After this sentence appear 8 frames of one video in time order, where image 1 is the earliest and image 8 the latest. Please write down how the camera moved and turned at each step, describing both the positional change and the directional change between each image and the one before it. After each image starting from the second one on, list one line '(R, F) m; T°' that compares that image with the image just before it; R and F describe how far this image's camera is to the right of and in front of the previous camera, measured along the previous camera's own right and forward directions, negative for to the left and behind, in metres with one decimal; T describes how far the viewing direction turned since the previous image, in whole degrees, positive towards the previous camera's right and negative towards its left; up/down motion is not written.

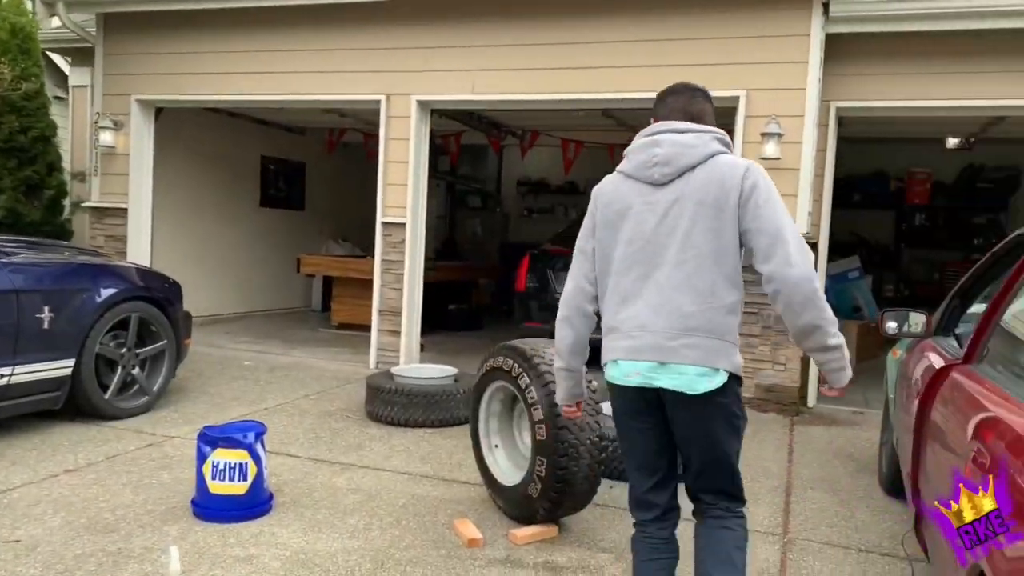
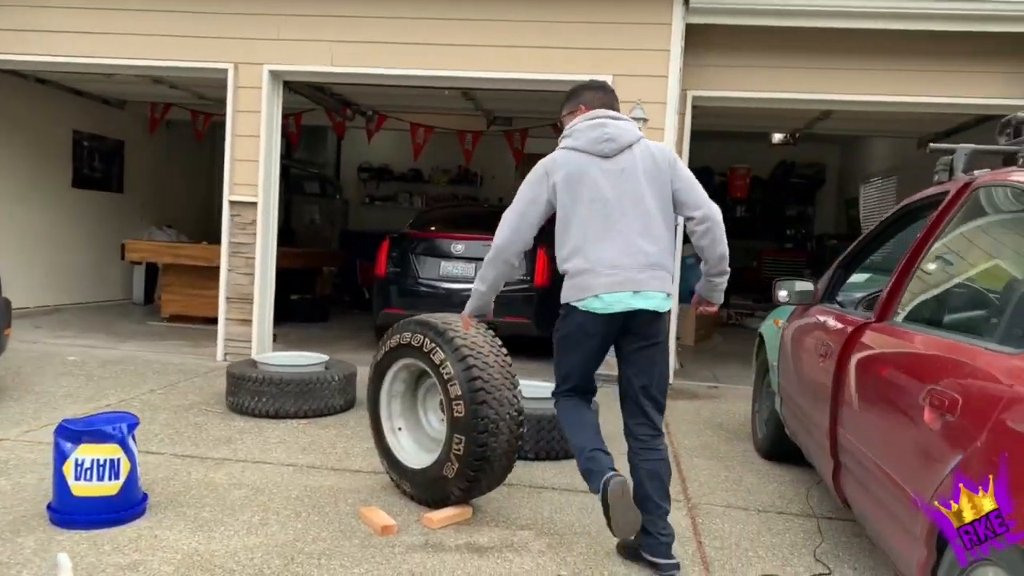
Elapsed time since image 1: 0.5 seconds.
(-0.4, +0.2) m; +13°
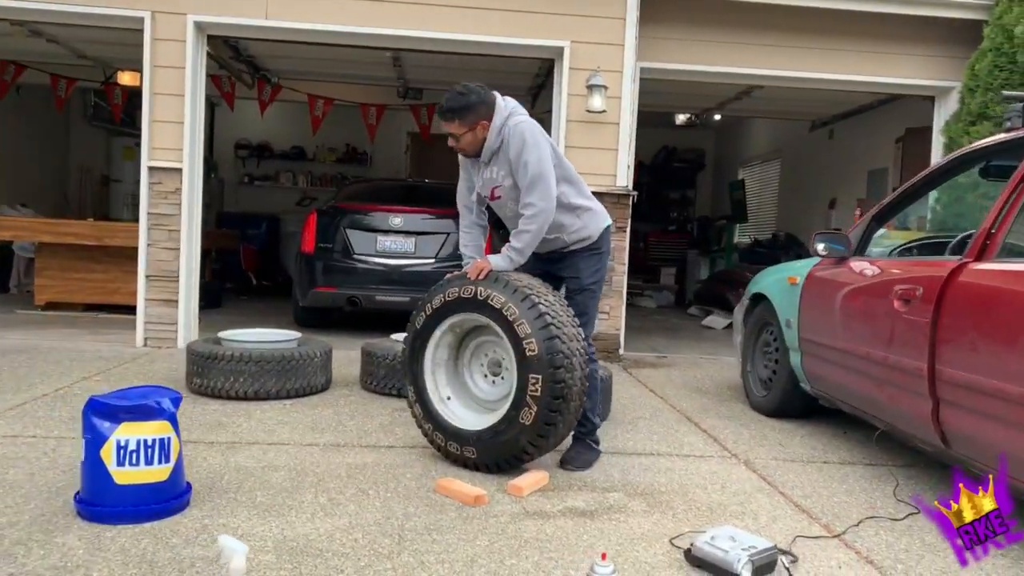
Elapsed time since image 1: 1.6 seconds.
(-0.9, +0.3) m; +12°
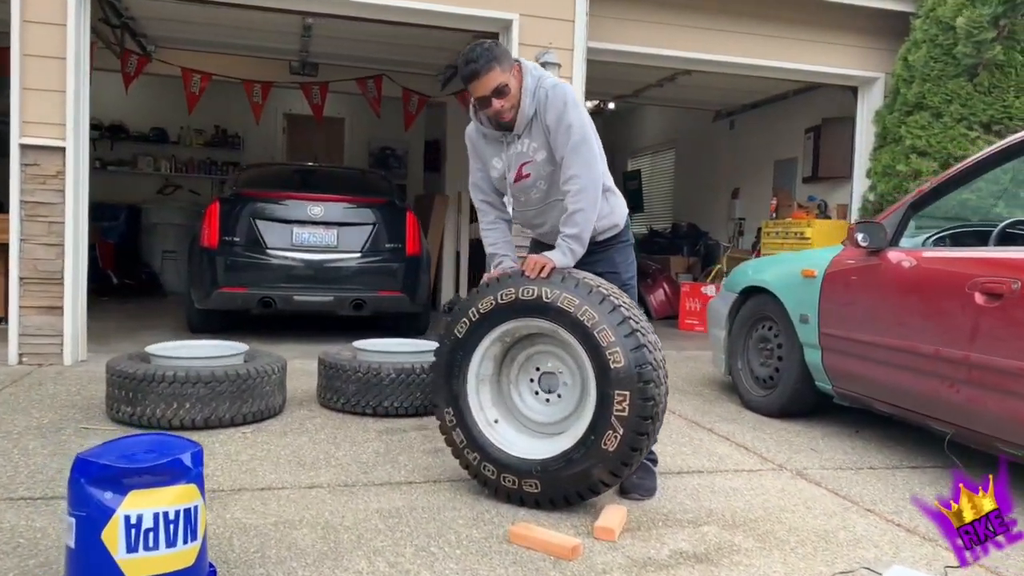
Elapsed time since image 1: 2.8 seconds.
(-0.7, +0.6) m; +11°
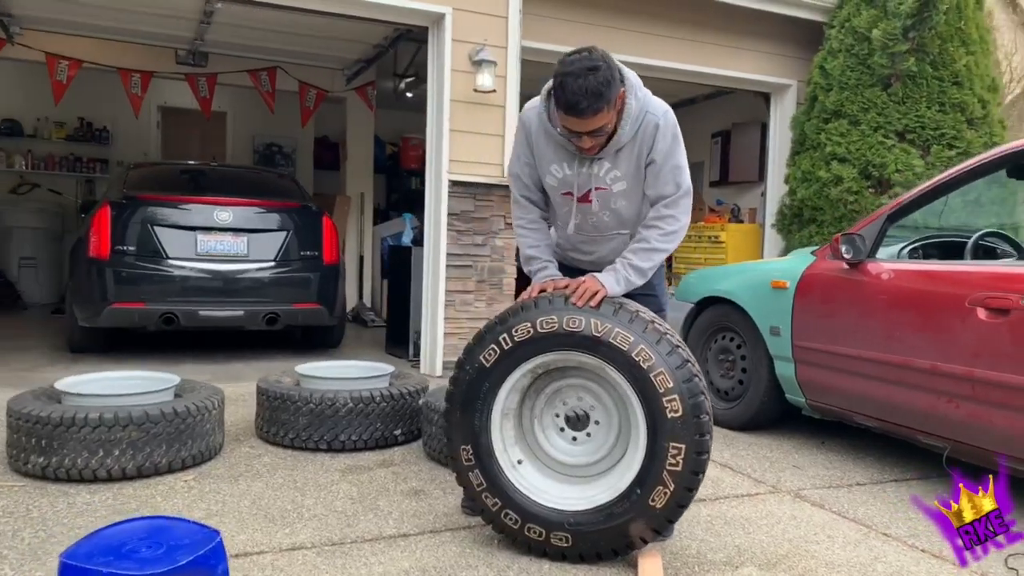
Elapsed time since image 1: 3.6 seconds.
(-0.4, +0.3) m; +9°
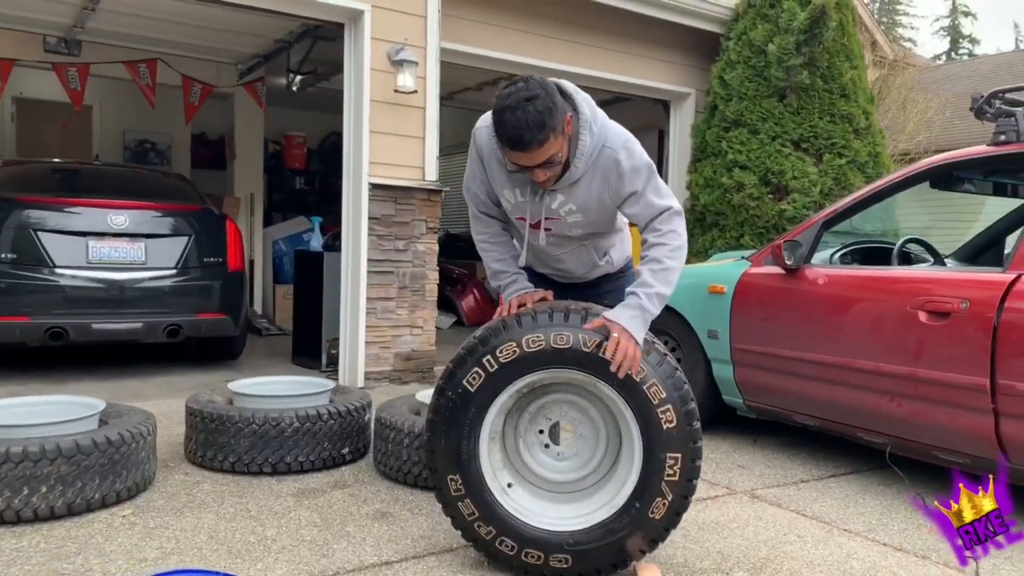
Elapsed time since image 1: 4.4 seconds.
(-0.4, +0.1) m; +9°
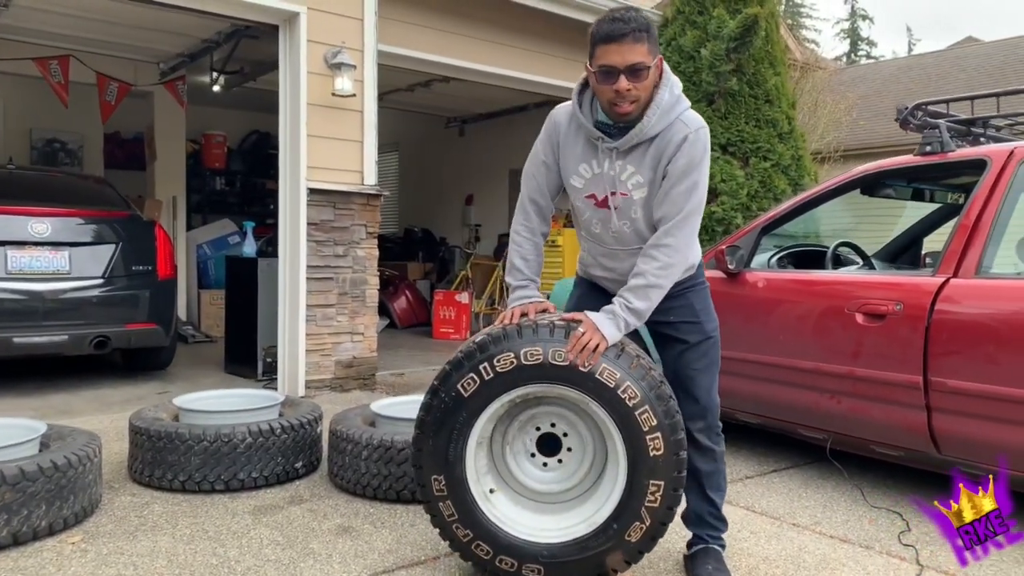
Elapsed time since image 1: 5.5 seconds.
(-0.1, 0.0) m; +6°
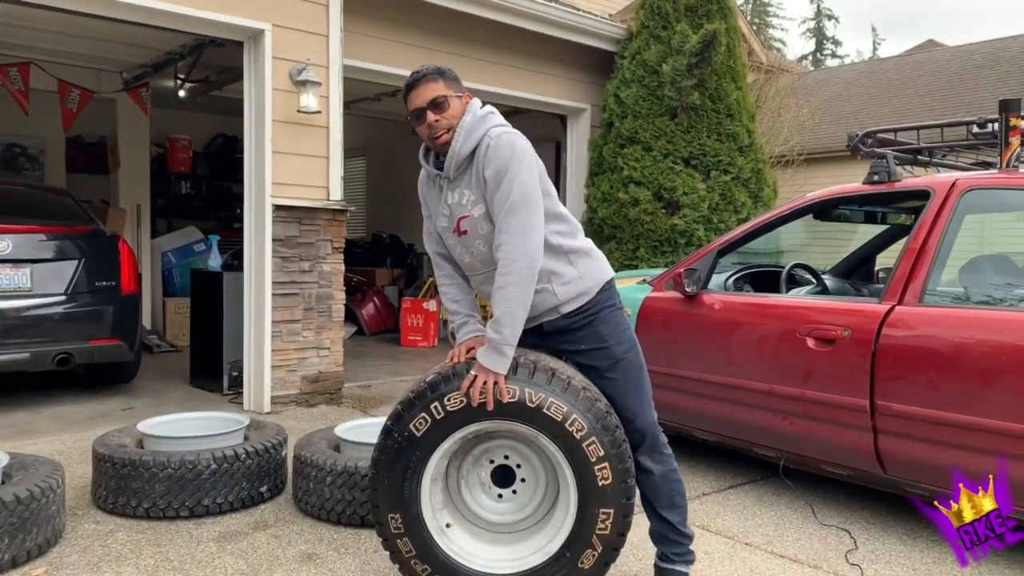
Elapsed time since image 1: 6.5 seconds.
(0.0, -0.1) m; +2°
